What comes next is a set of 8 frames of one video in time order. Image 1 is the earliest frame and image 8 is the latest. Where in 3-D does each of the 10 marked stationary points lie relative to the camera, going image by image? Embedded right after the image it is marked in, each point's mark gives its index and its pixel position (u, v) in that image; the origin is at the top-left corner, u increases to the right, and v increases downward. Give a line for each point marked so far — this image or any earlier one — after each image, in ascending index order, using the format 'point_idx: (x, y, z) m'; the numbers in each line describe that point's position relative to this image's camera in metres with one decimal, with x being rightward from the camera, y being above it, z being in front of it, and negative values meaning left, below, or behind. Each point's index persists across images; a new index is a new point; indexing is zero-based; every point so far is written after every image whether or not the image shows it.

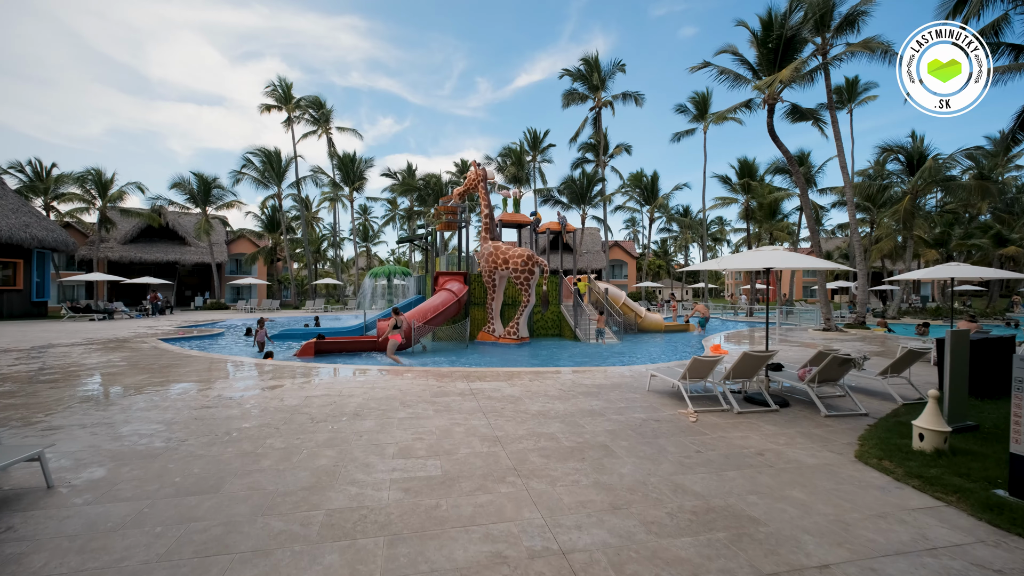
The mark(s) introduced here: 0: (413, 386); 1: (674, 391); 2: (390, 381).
0: (-1.6, -1.6, +7.7) m
1: (+2.7, -1.8, +7.6) m
2: (-2.1, -1.7, +8.1) m
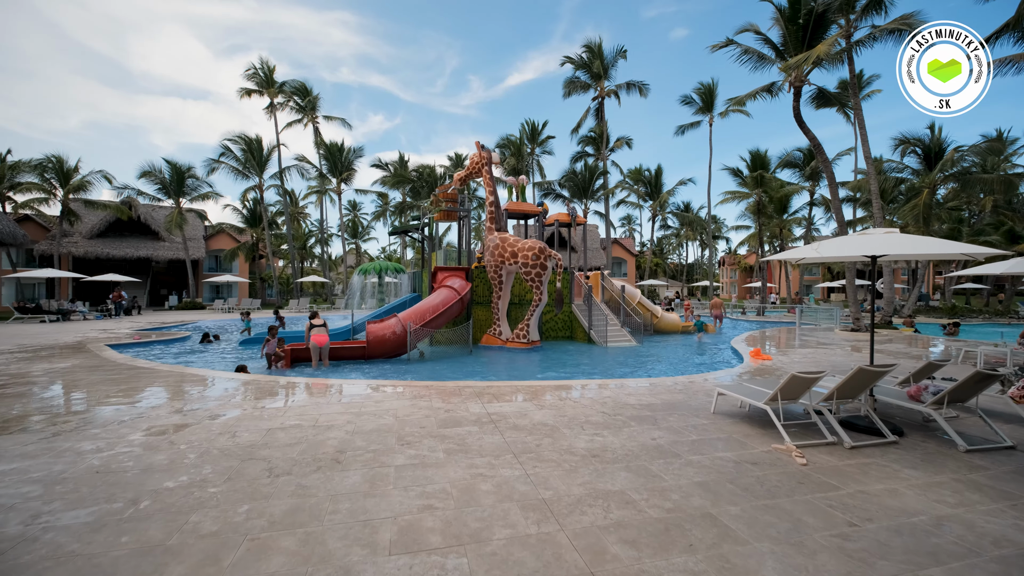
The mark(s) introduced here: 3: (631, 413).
0: (-1.3, -1.6, +5.9) m
1: (+3.0, -1.7, +6.0) m
2: (-1.8, -1.6, +6.3) m
3: (+1.6, -1.7, +6.0) m
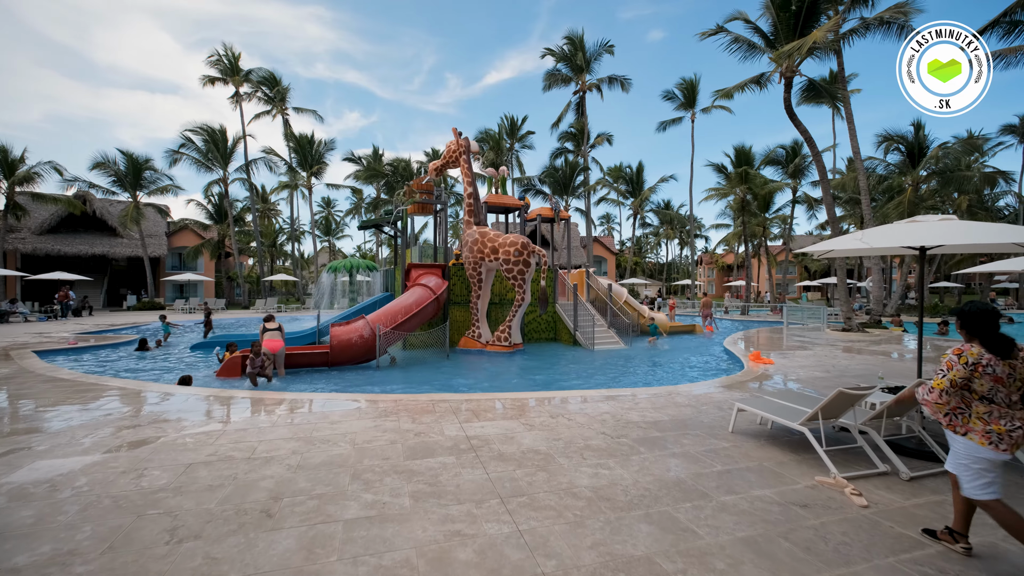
0: (-1.4, -1.6, +4.9) m
1: (+2.9, -1.7, +5.1) m
2: (-1.9, -1.6, +5.3) m
3: (+1.4, -1.6, +5.1) m
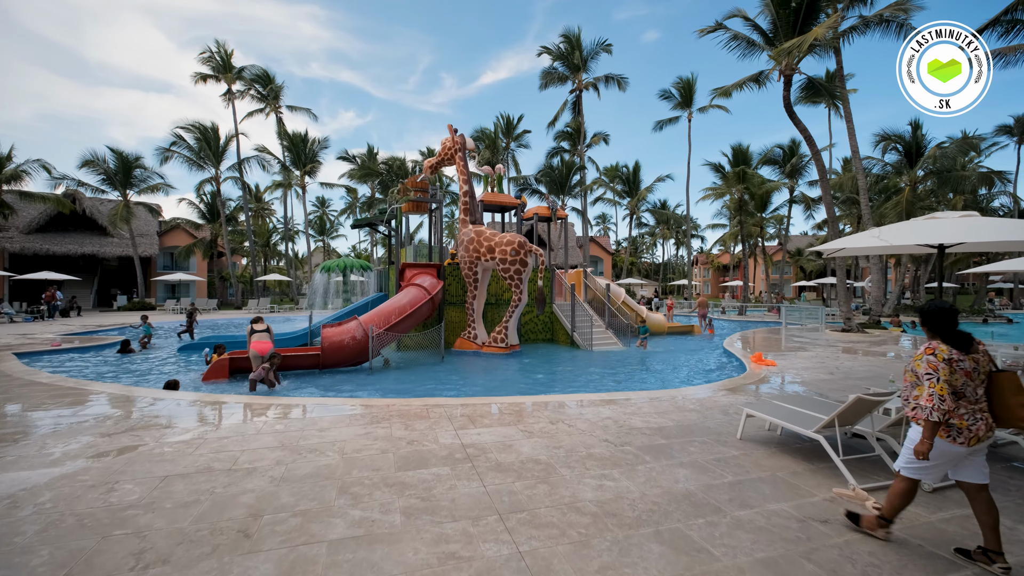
0: (-1.4, -1.6, +4.6) m
1: (+2.8, -1.7, +4.9) m
2: (-2.0, -1.6, +5.0) m
3: (+1.4, -1.6, +4.8) m
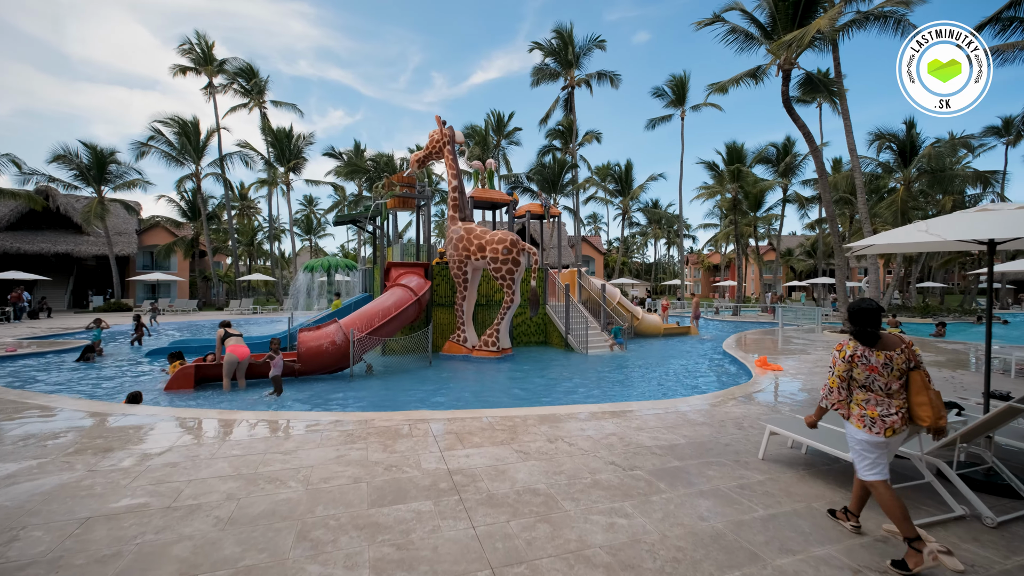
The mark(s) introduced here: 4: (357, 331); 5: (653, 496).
0: (-1.5, -1.6, +3.9) m
1: (+2.8, -1.7, +4.3) m
2: (-2.0, -1.6, +4.3) m
3: (+1.3, -1.7, +4.3) m
4: (-3.0, -0.8, +9.0) m
5: (+1.1, -1.6, +3.7) m
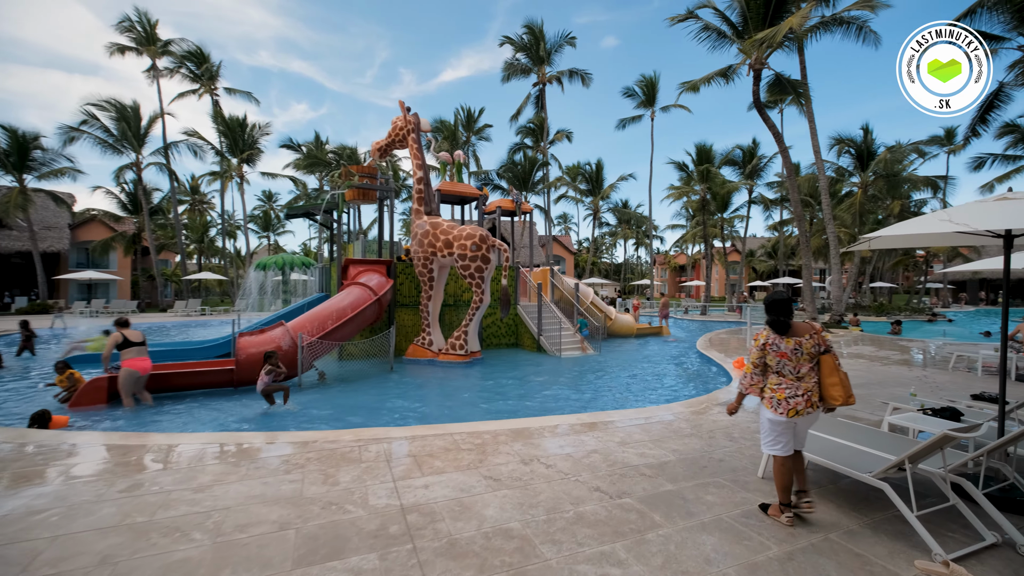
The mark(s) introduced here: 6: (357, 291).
0: (-1.7, -1.5, +3.2) m
1: (+2.5, -1.7, +3.8) m
2: (-2.3, -1.5, +3.5) m
3: (+1.1, -1.6, +3.7) m
4: (-3.6, -0.8, +8.1) m
5: (+0.9, -1.6, +3.1) m
6: (-3.2, -0.1, +9.4) m
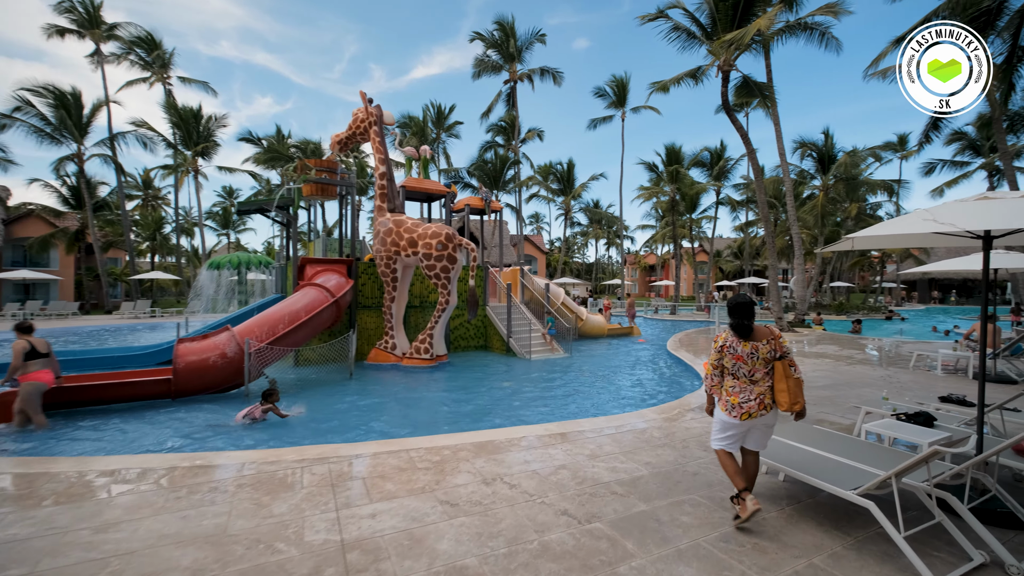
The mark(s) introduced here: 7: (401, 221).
0: (-2.0, -1.6, +2.7) m
1: (+2.2, -1.7, +3.6) m
2: (-2.6, -1.6, +3.0) m
3: (+0.8, -1.7, +3.4) m
4: (-4.1, -0.8, +7.5) m
5: (+0.7, -1.7, +2.7) m
6: (-3.8, -0.1, +8.8) m
7: (-2.4, +1.5, +10.1) m
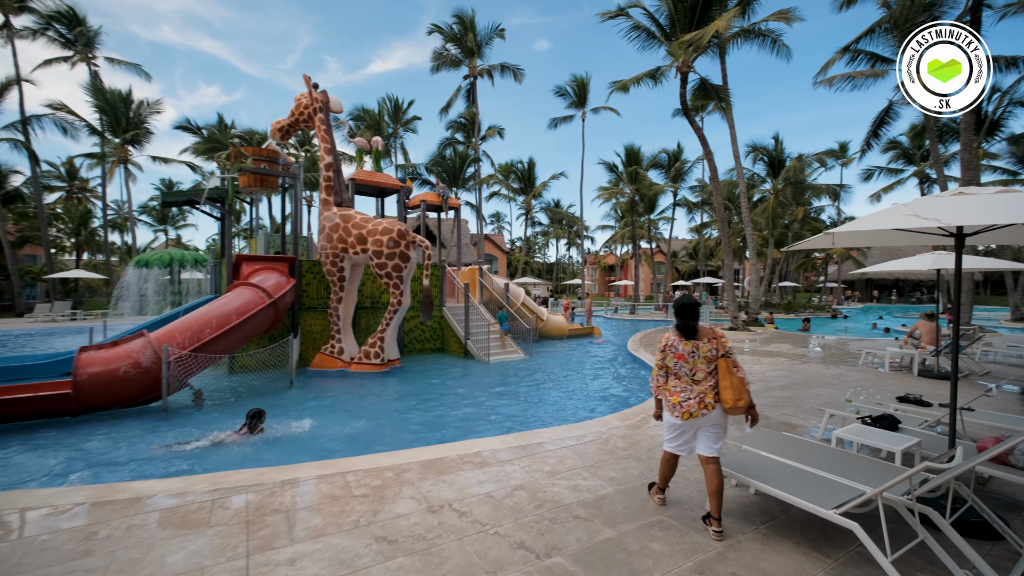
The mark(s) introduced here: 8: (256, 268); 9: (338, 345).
0: (-2.3, -1.6, +2.1) m
1: (+1.9, -1.7, +3.3) m
2: (-2.9, -1.6, +2.3) m
3: (+0.4, -1.7, +2.9) m
4: (-4.8, -0.8, +6.6) m
5: (+0.4, -1.7, +2.3) m
6: (-4.6, -0.1, +8.0) m
7: (-3.3, +1.5, +9.4) m
8: (-5.0, +0.4, +9.1) m
9: (-3.7, -1.2, +9.8) m
